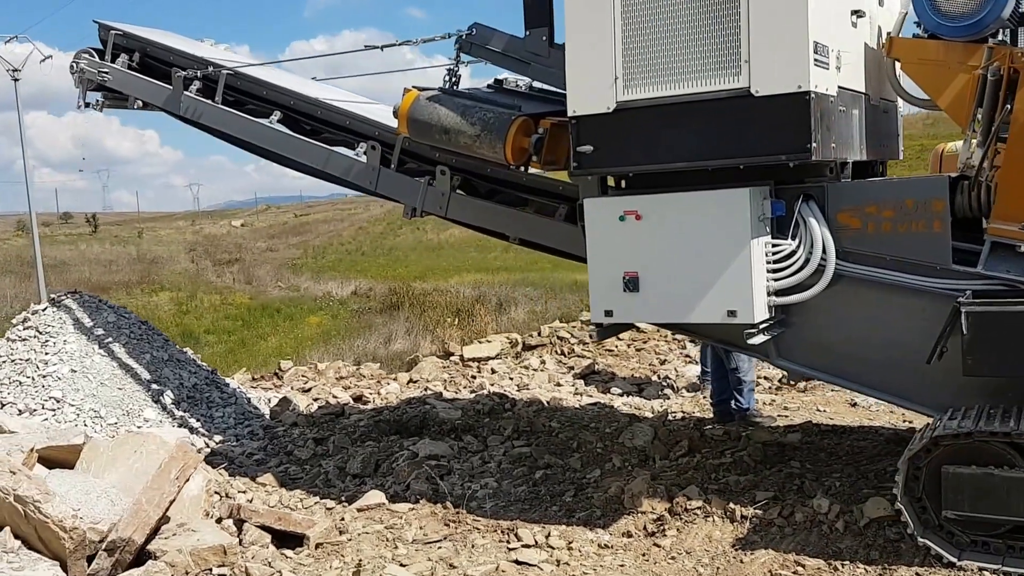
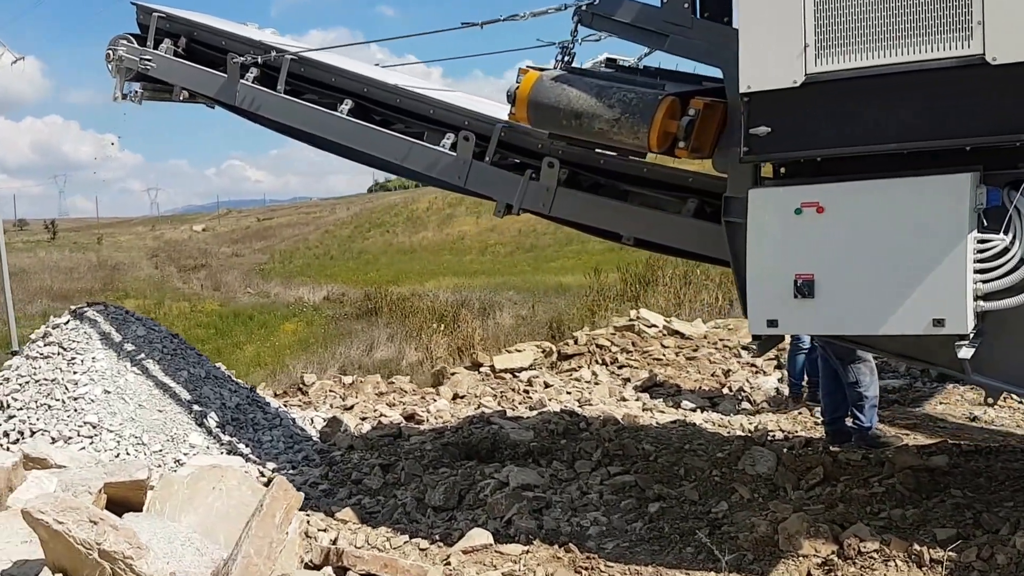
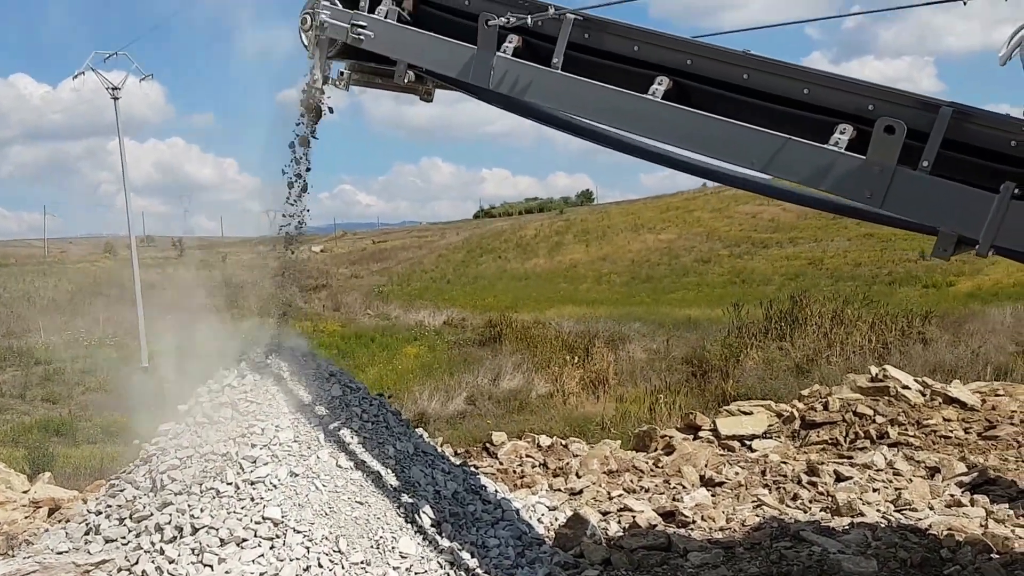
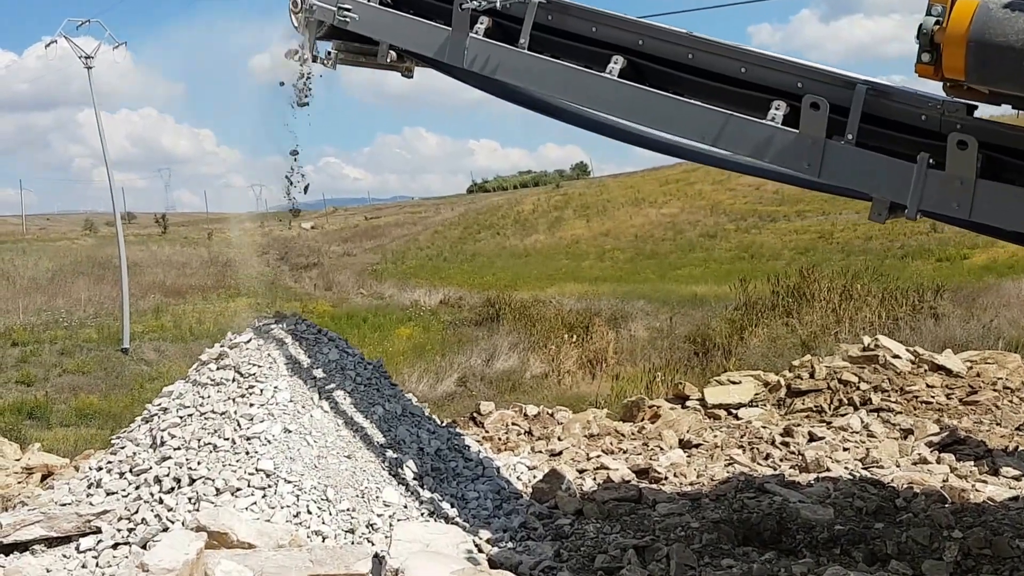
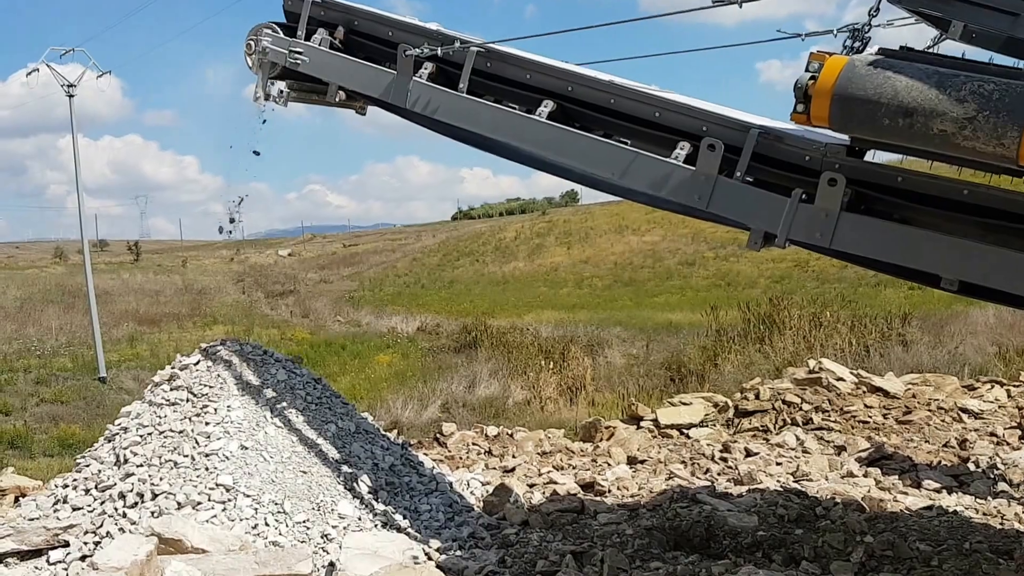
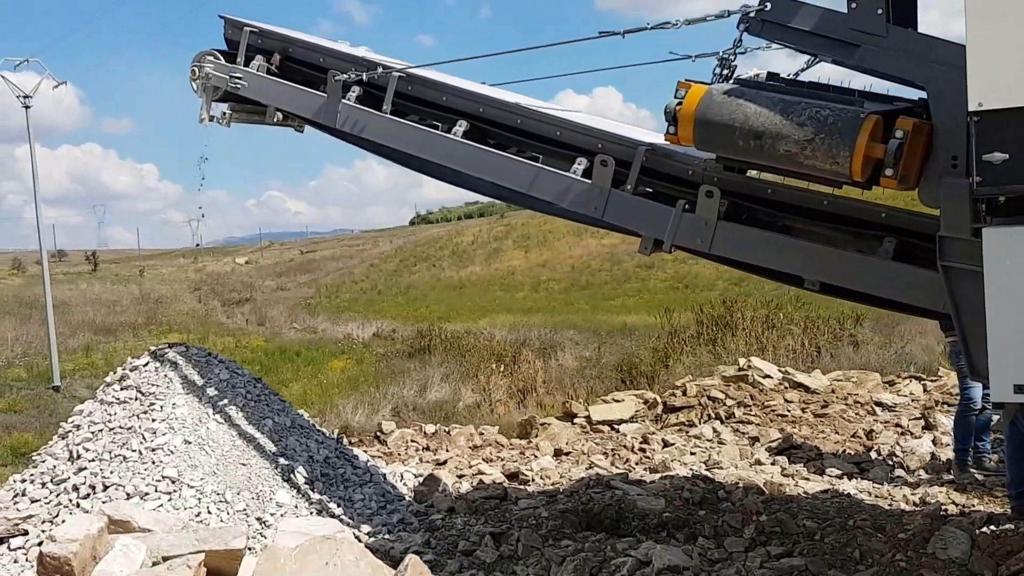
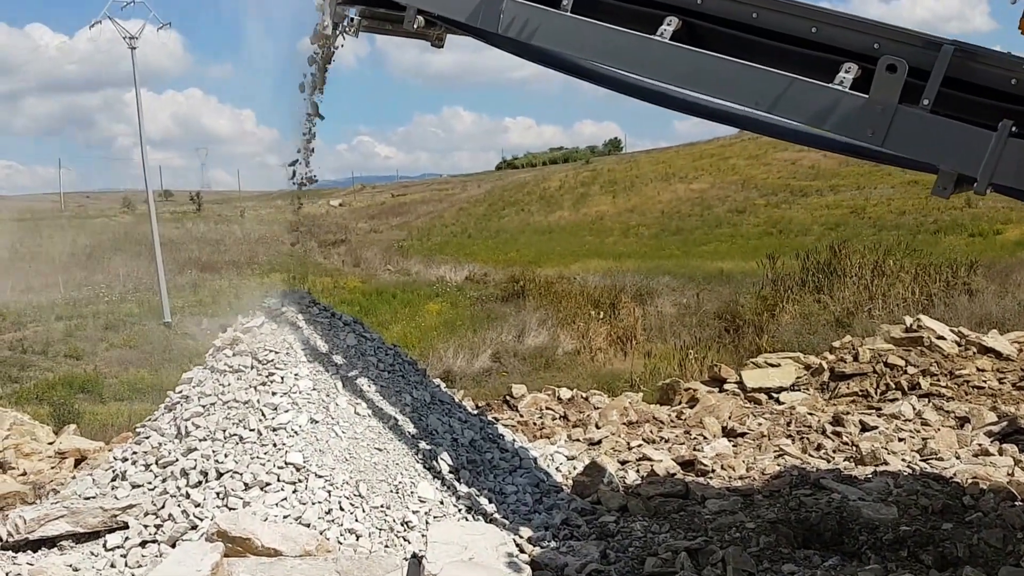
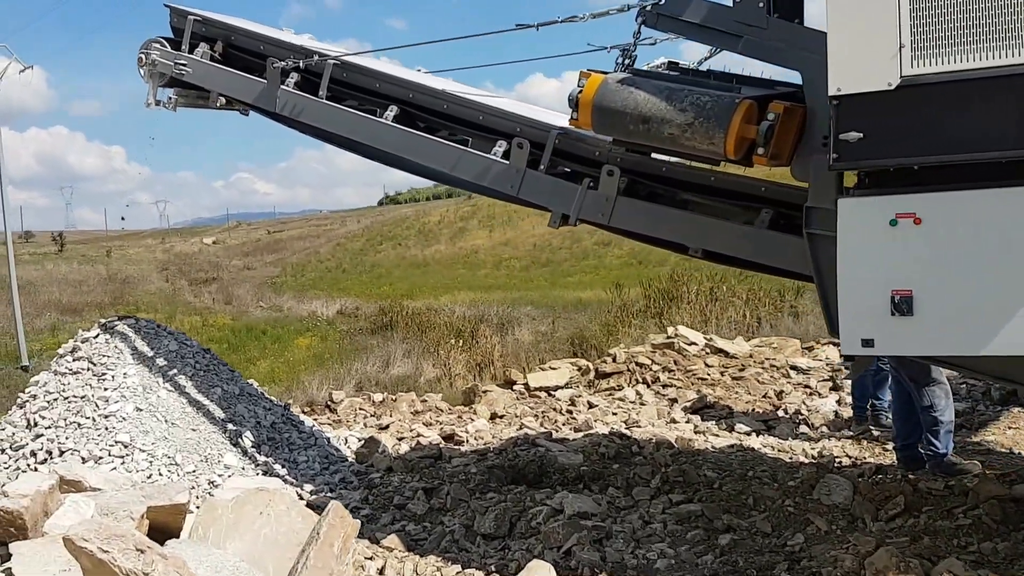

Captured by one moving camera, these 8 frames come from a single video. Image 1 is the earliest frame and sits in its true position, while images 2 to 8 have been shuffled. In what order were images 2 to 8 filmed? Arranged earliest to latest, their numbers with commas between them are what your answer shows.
2, 8, 6, 5, 4, 7, 3
